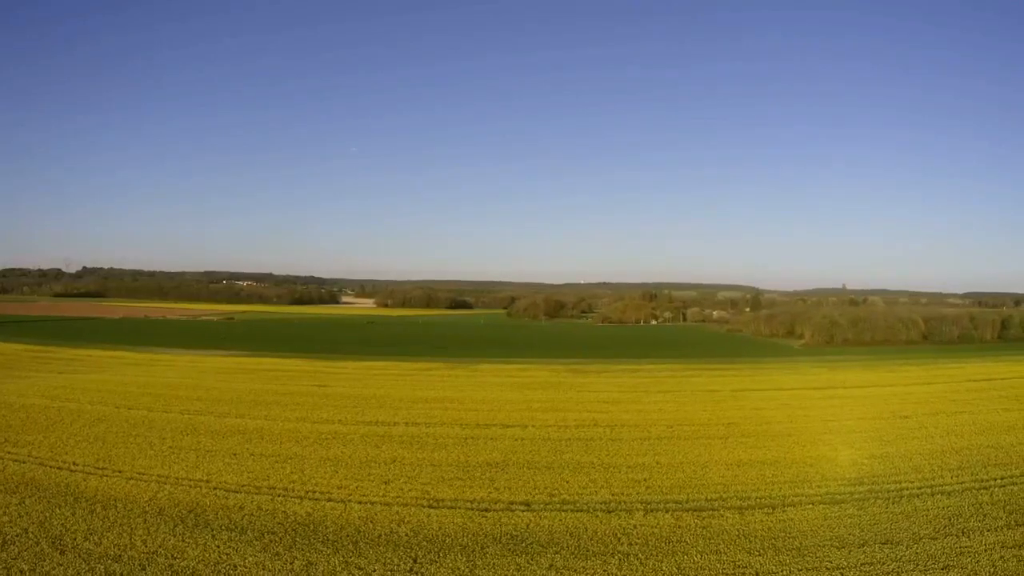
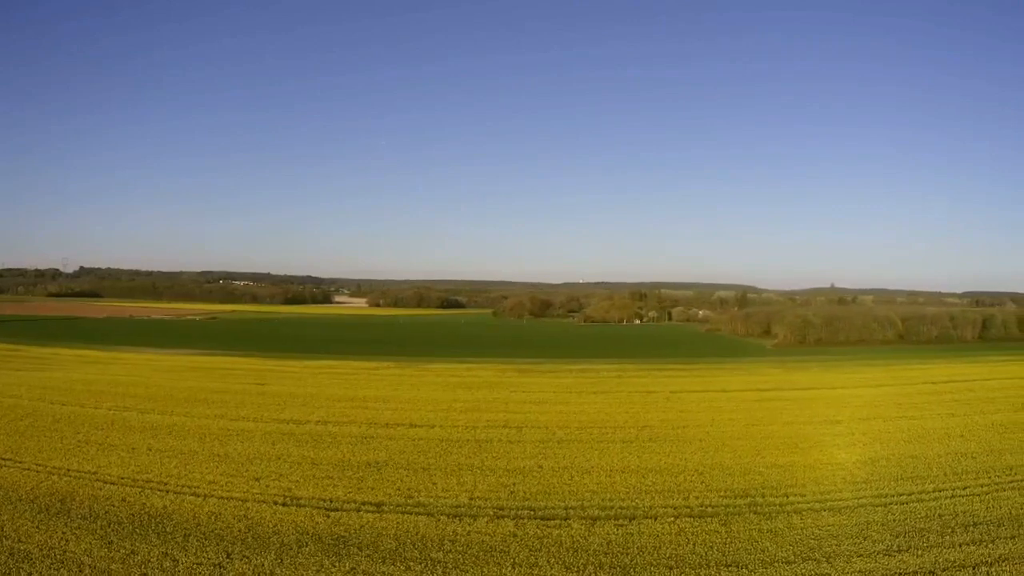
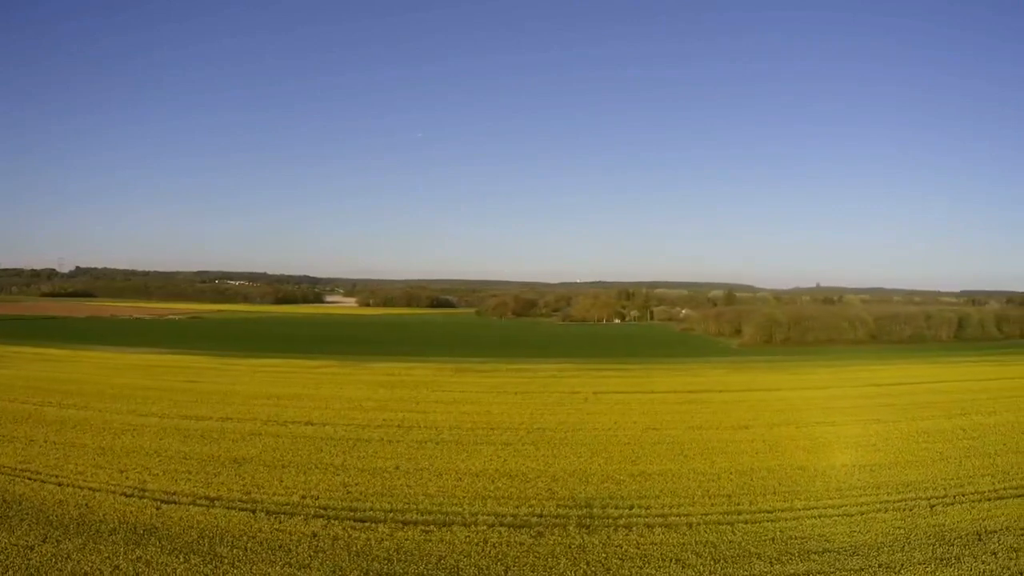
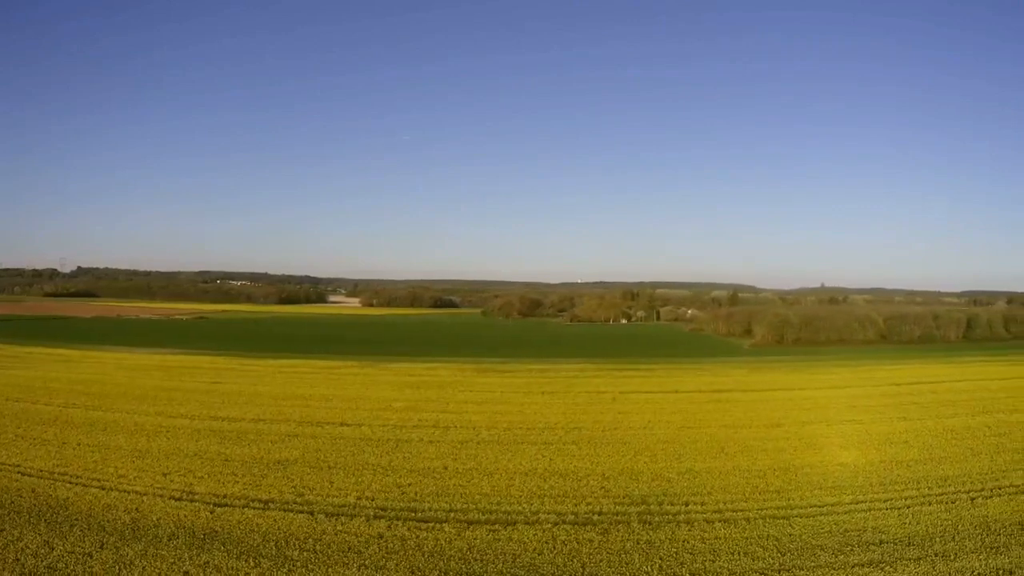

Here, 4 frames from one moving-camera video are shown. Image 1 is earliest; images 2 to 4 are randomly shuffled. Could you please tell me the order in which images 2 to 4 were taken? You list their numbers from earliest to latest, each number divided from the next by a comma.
2, 4, 3
